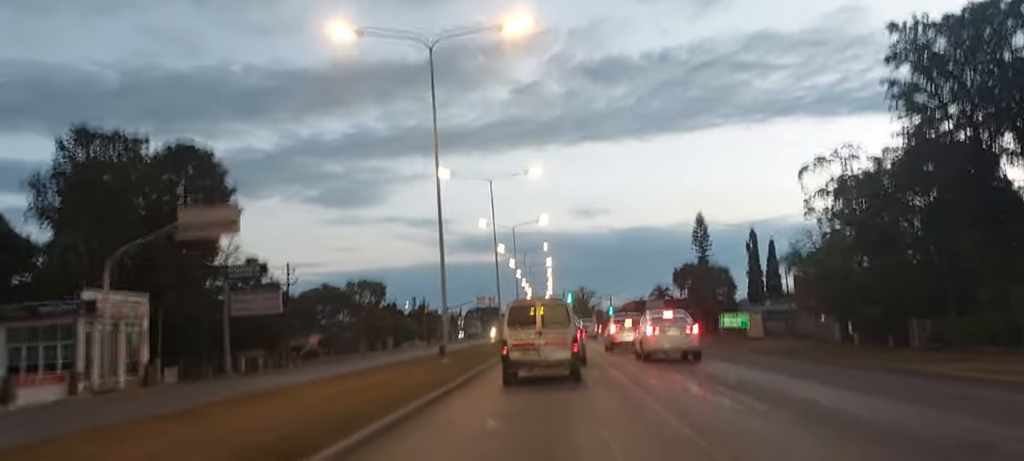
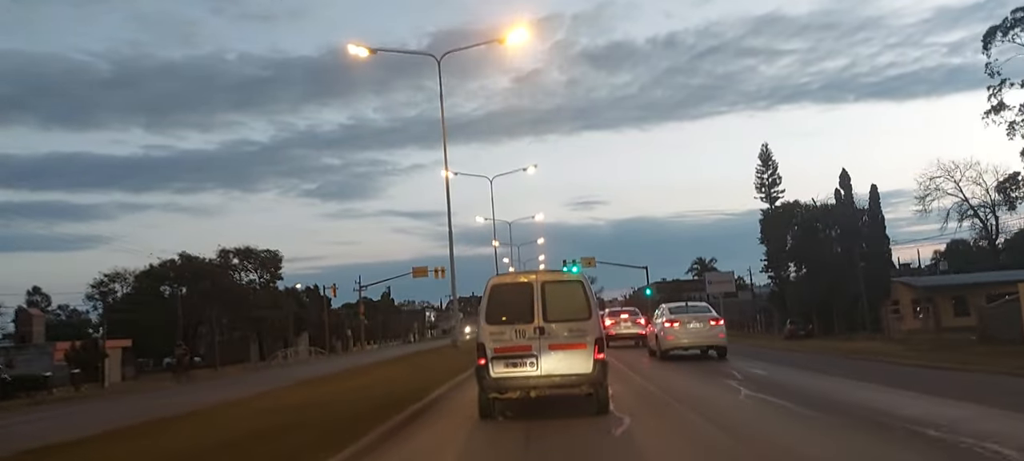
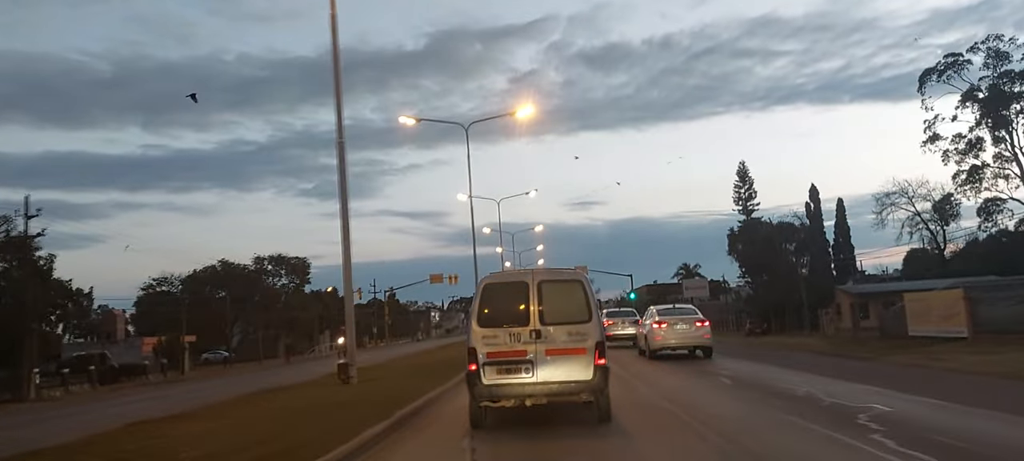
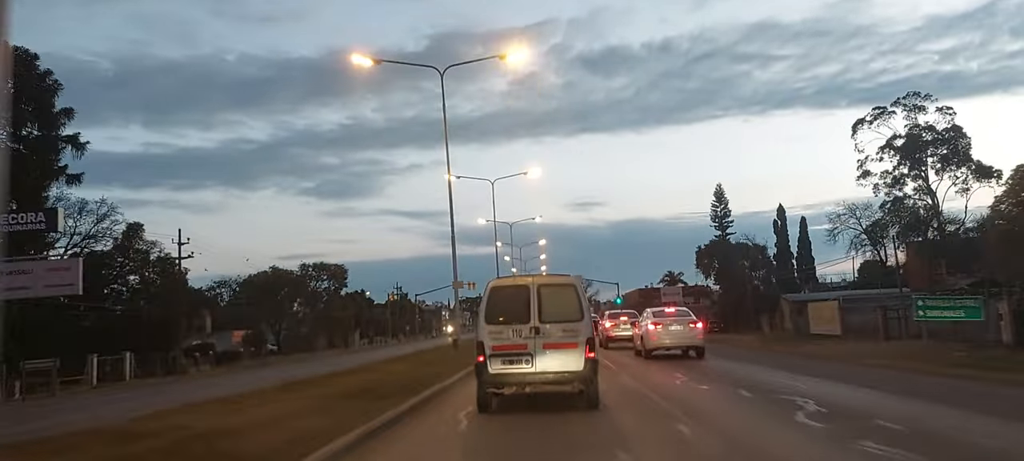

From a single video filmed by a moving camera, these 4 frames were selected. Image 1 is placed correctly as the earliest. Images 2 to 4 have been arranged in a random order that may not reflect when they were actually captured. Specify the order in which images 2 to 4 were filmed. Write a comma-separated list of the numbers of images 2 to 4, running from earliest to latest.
4, 3, 2
